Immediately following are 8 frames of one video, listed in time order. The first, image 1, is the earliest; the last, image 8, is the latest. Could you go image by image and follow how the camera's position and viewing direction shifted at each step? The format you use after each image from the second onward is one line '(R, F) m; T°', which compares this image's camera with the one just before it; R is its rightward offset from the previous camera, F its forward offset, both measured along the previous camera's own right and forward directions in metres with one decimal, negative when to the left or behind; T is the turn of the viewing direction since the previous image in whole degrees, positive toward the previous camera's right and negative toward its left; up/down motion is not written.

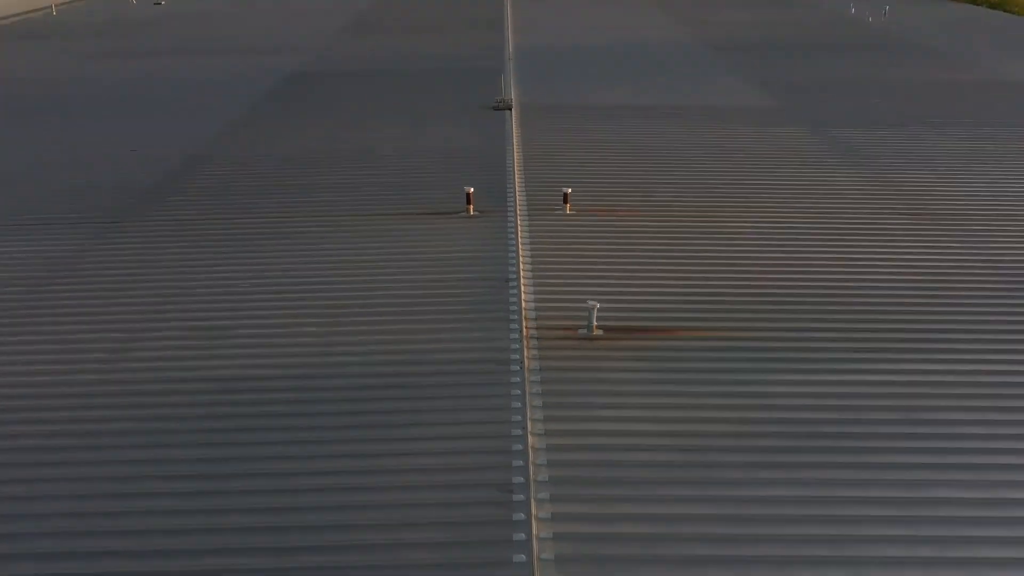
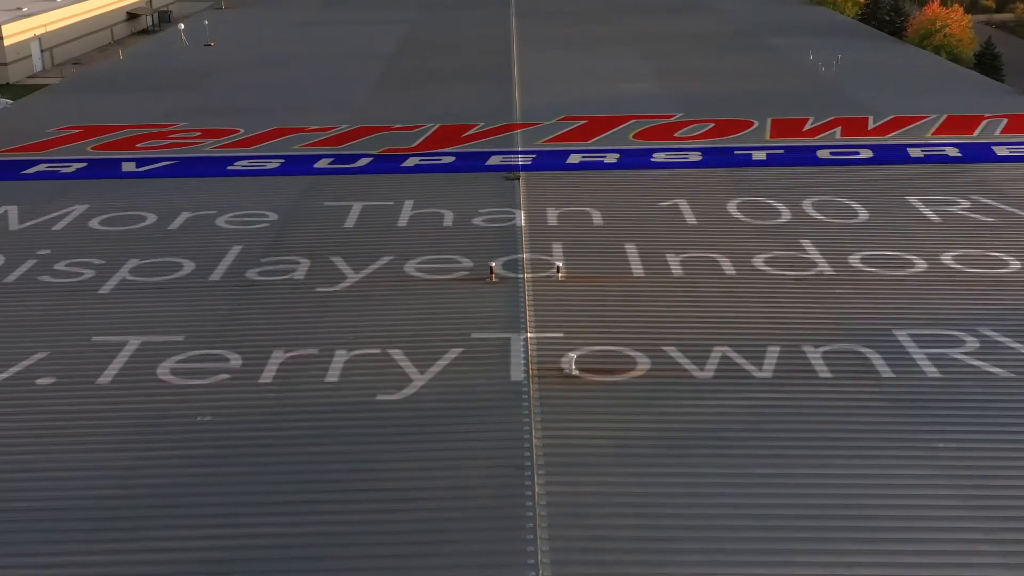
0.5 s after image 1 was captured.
(0.0, -1.9) m; 0°
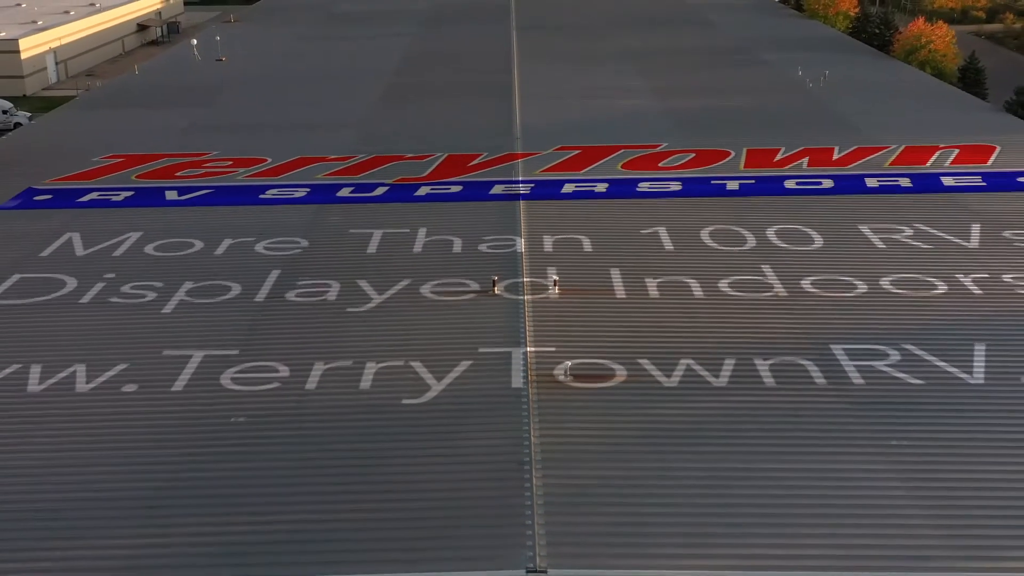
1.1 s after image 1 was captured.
(0.0, -0.8) m; 0°
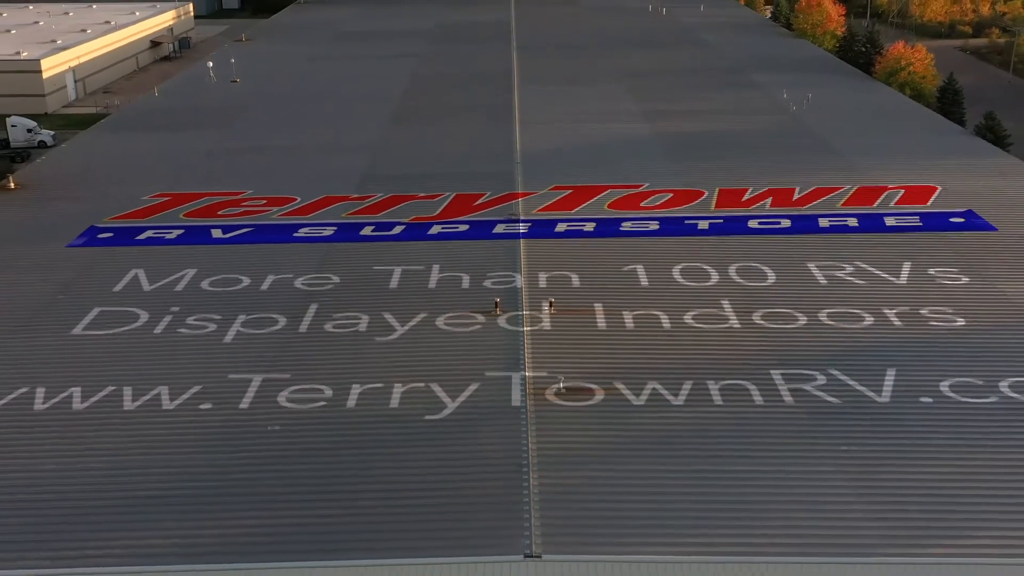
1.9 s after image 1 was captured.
(0.0, -1.2) m; 0°
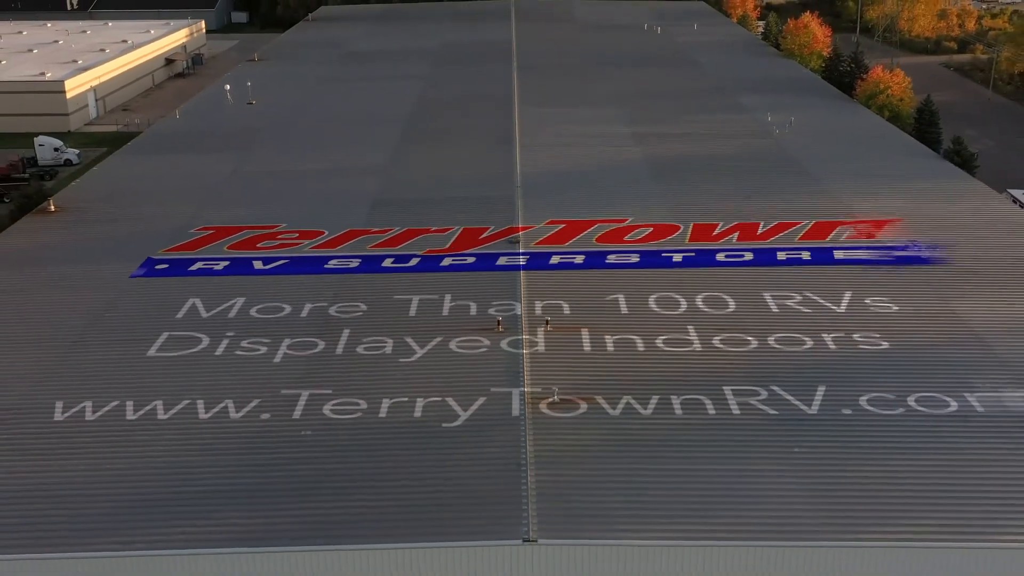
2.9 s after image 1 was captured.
(0.0, -1.4) m; 0°
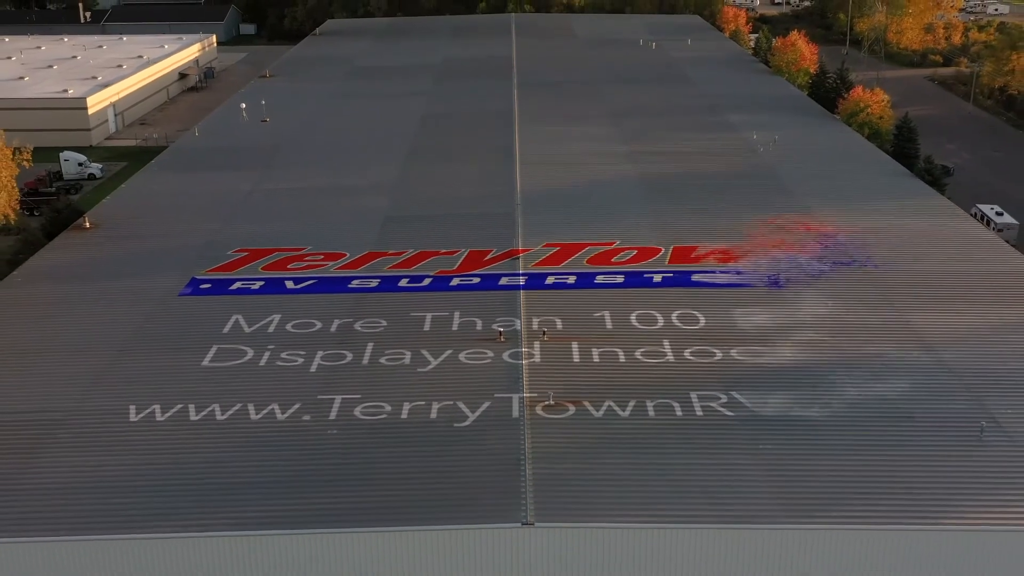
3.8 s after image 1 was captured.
(0.0, -1.5) m; 0°
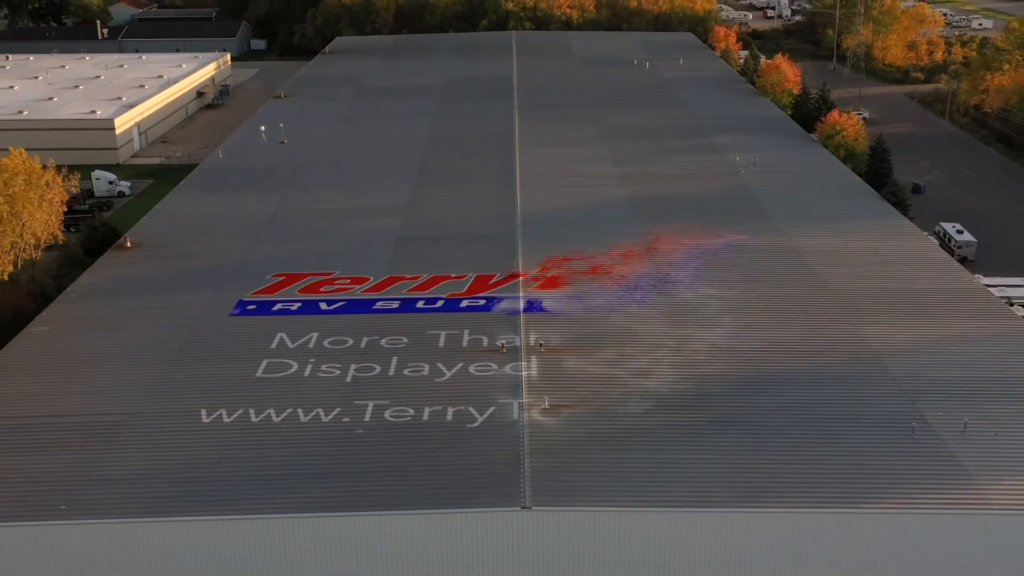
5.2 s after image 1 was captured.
(0.0, -2.1) m; 0°
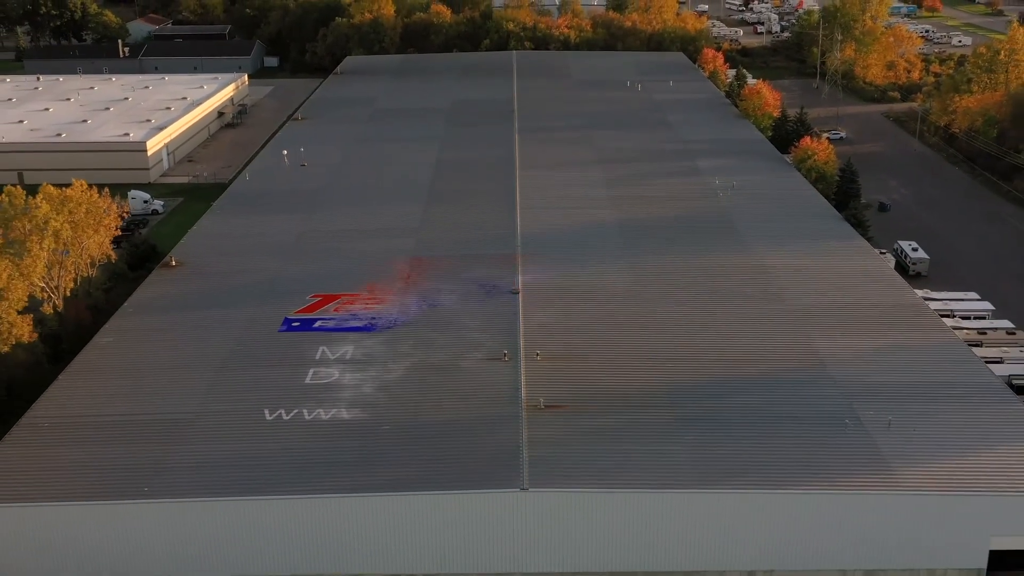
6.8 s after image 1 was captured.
(0.0, -2.8) m; 0°
